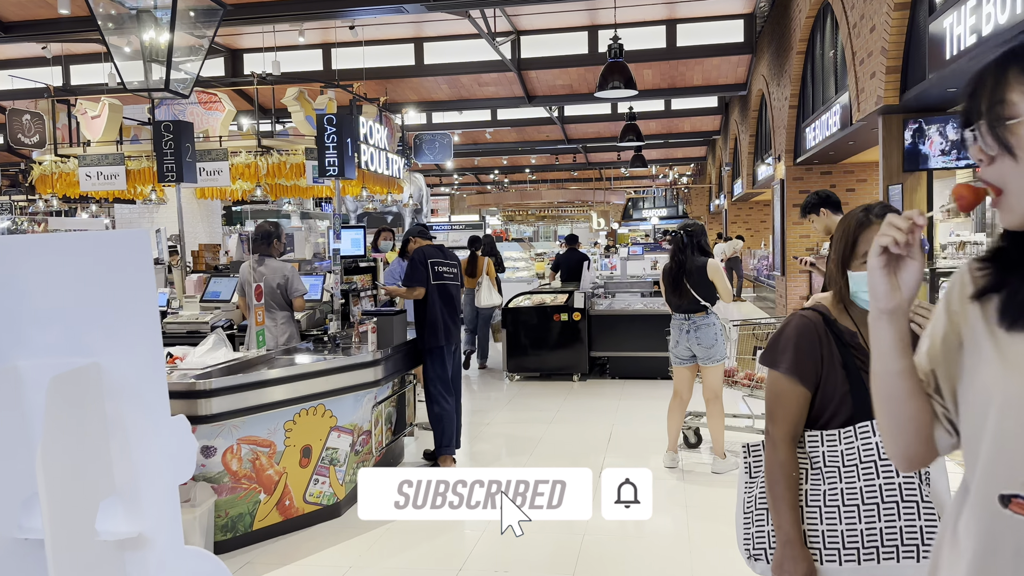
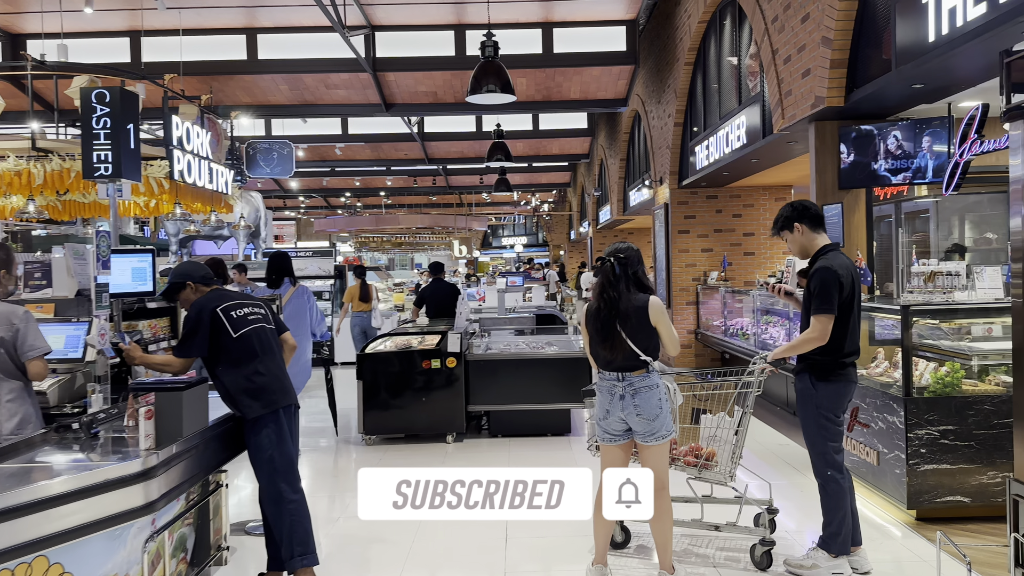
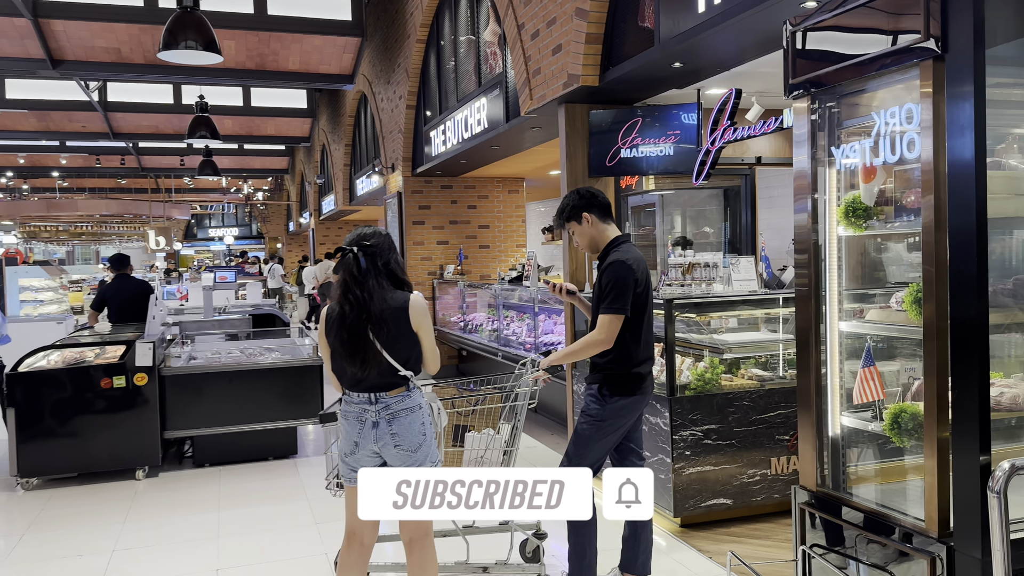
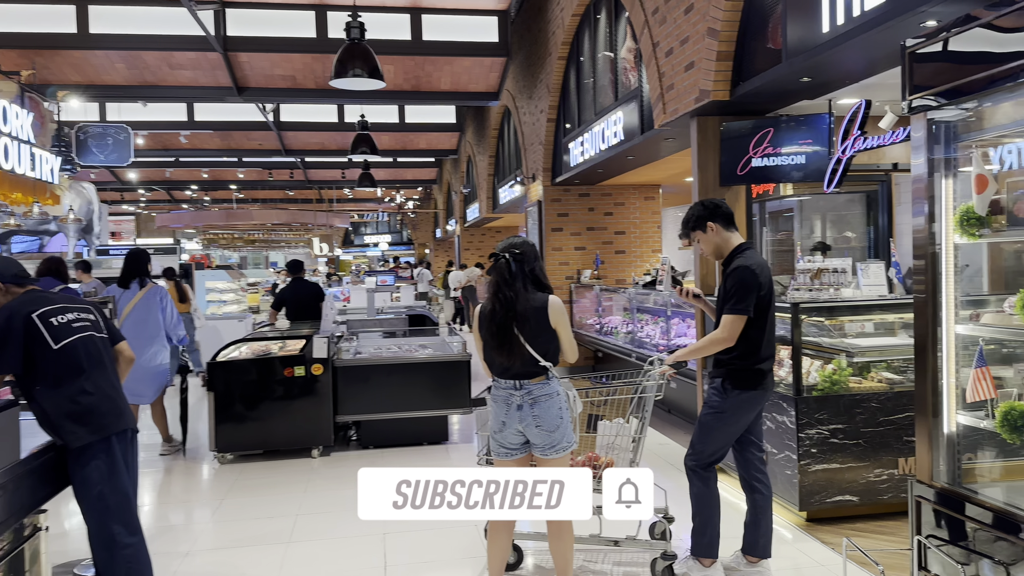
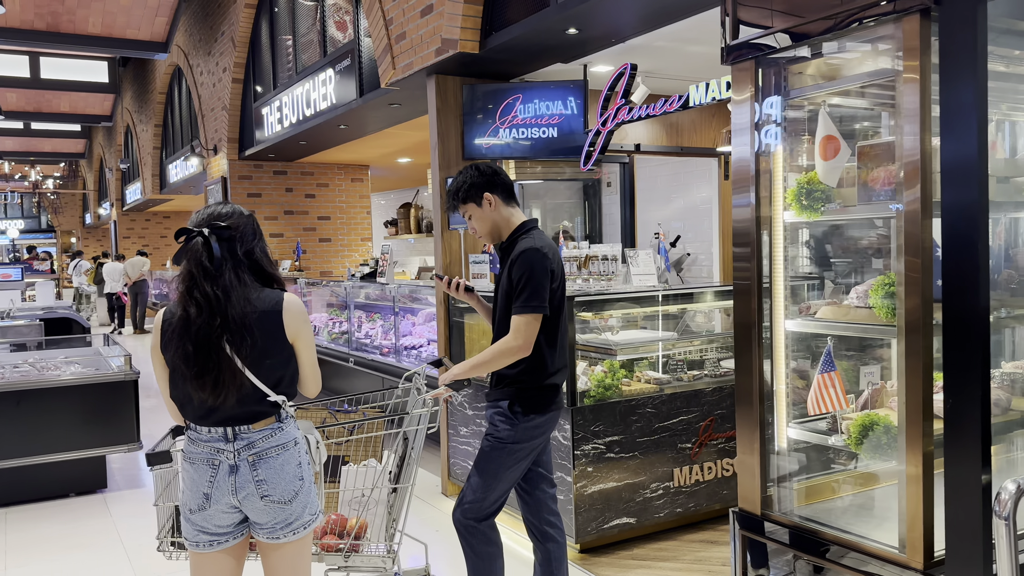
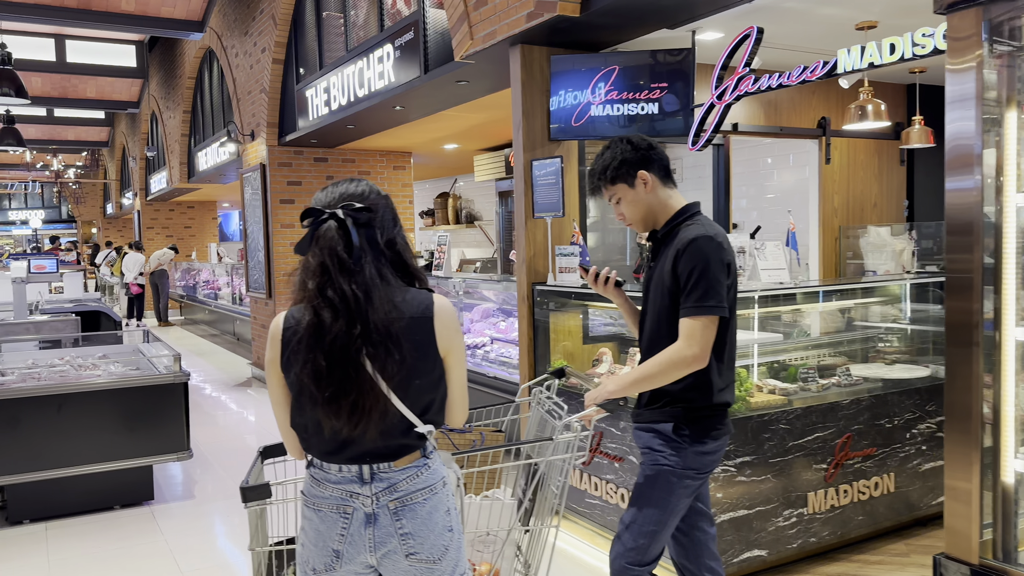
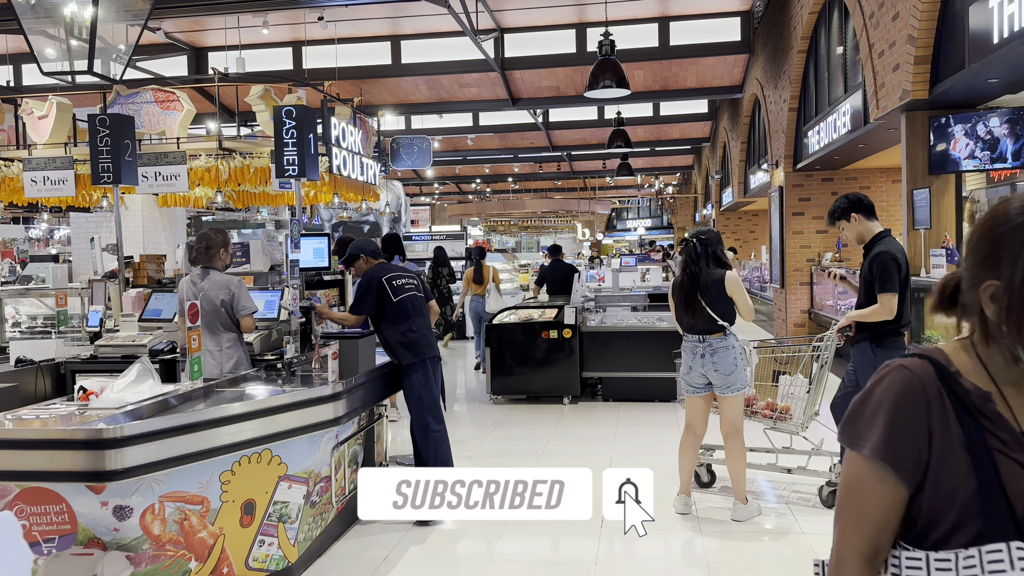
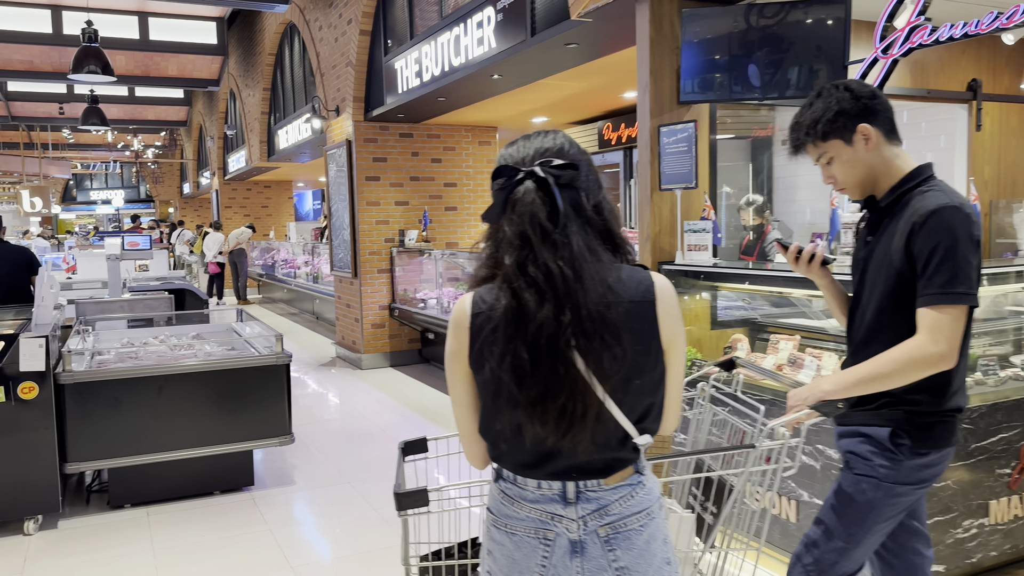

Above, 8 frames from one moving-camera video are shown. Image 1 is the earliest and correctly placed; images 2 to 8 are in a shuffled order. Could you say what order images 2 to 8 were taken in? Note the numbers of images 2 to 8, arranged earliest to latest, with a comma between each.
7, 2, 4, 3, 5, 6, 8
